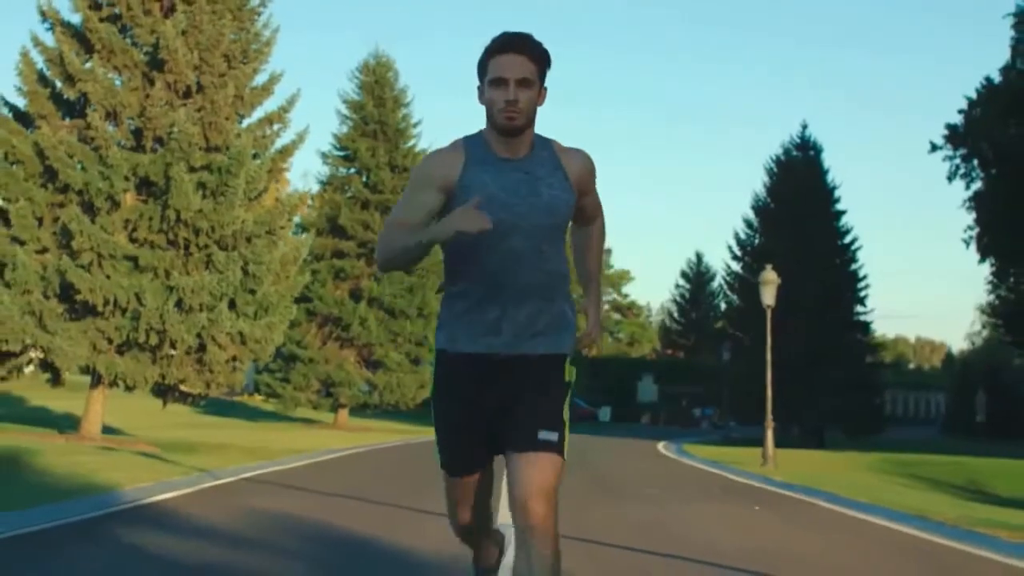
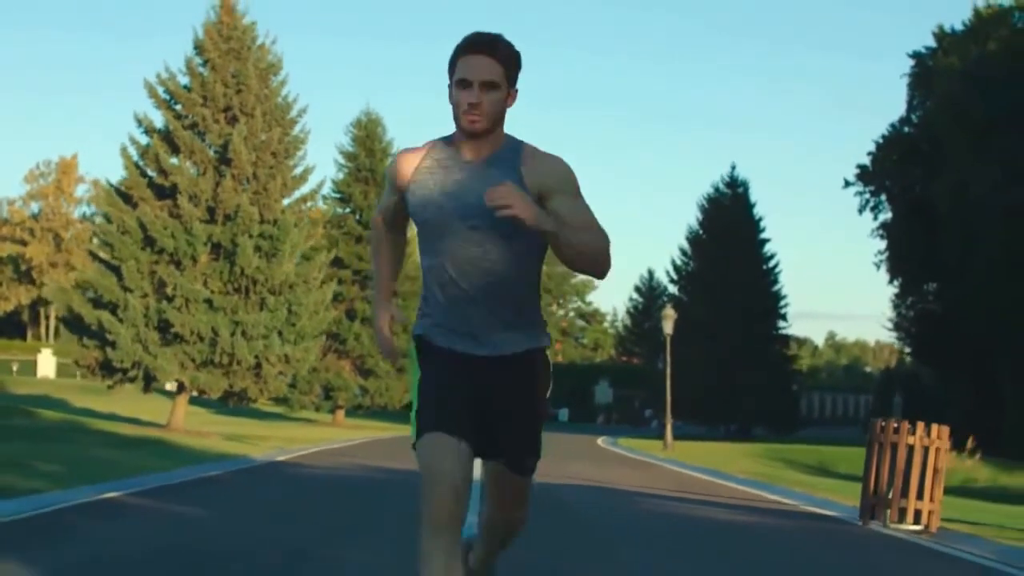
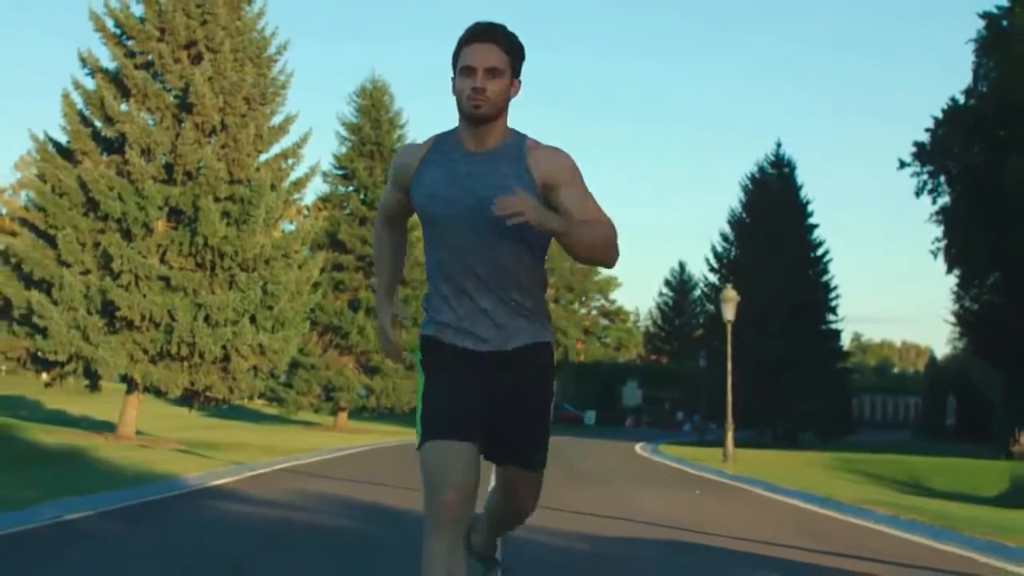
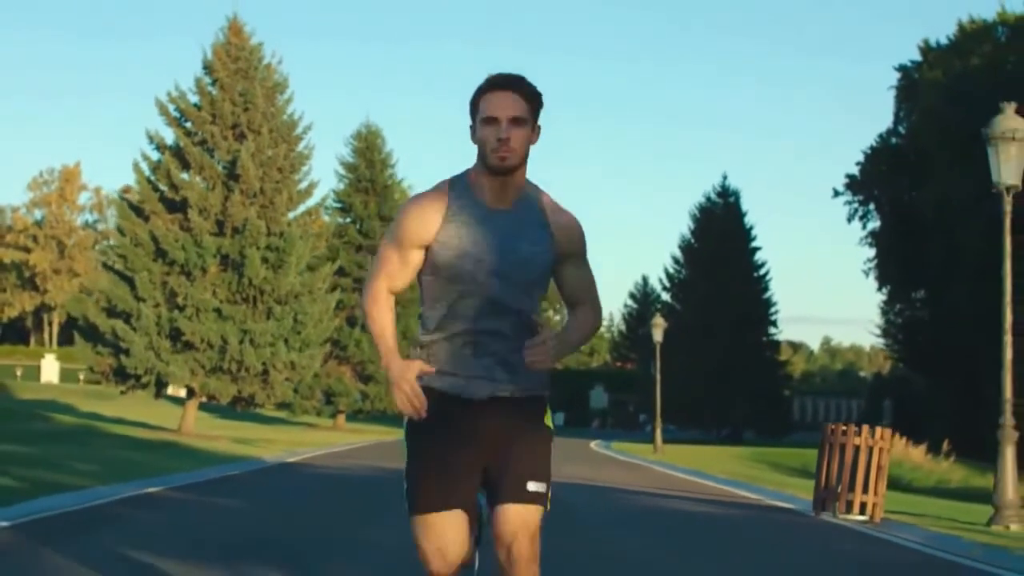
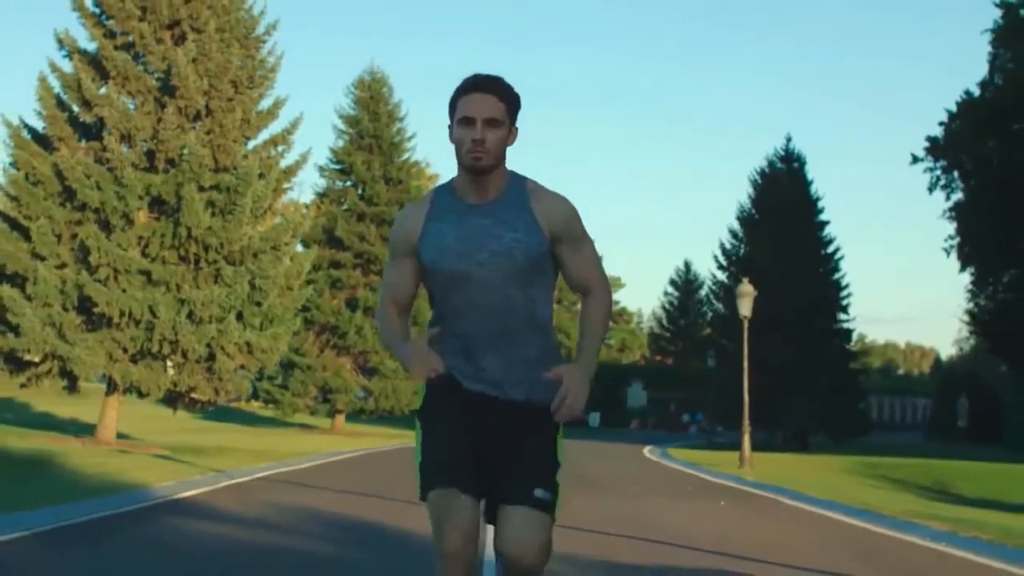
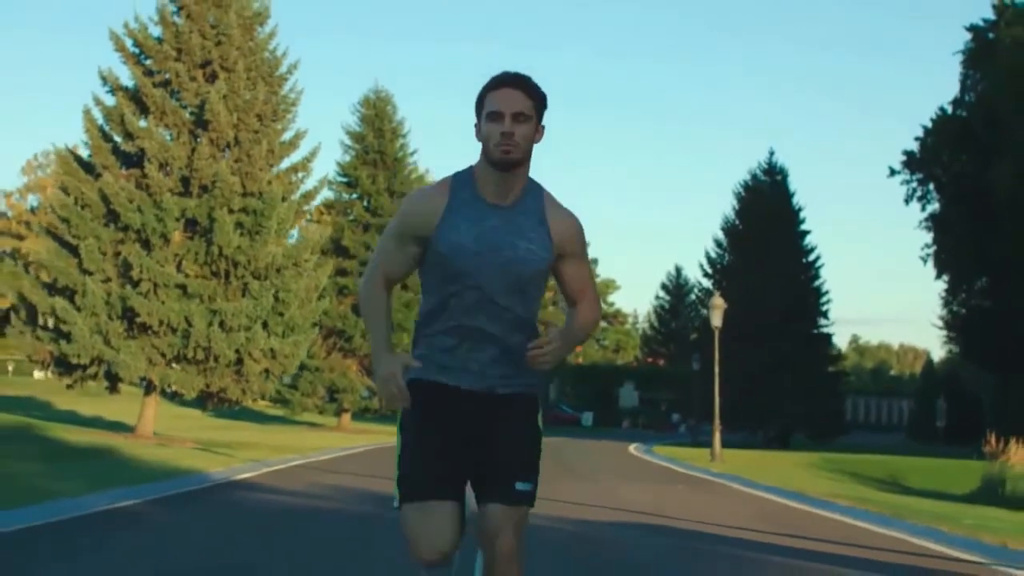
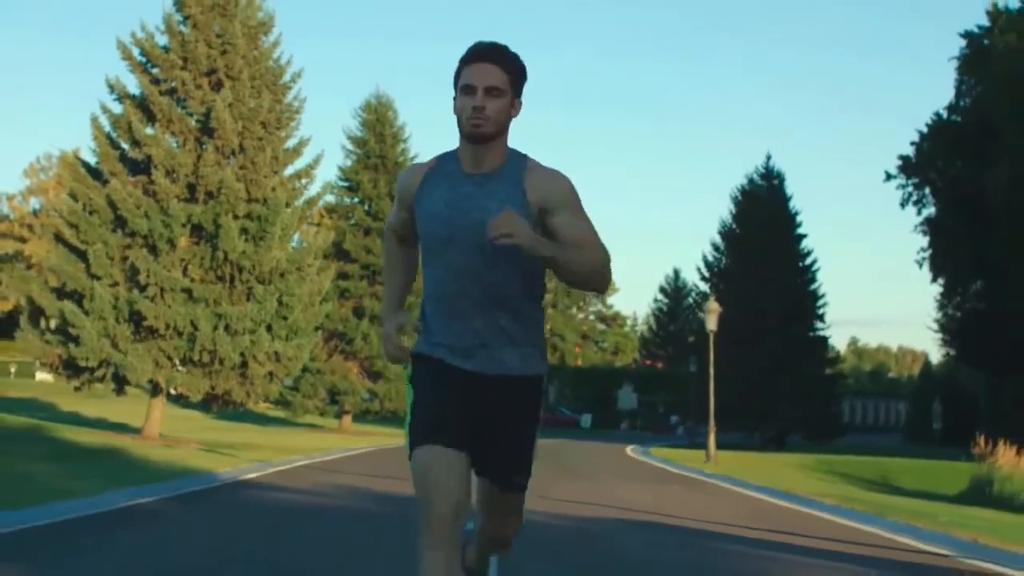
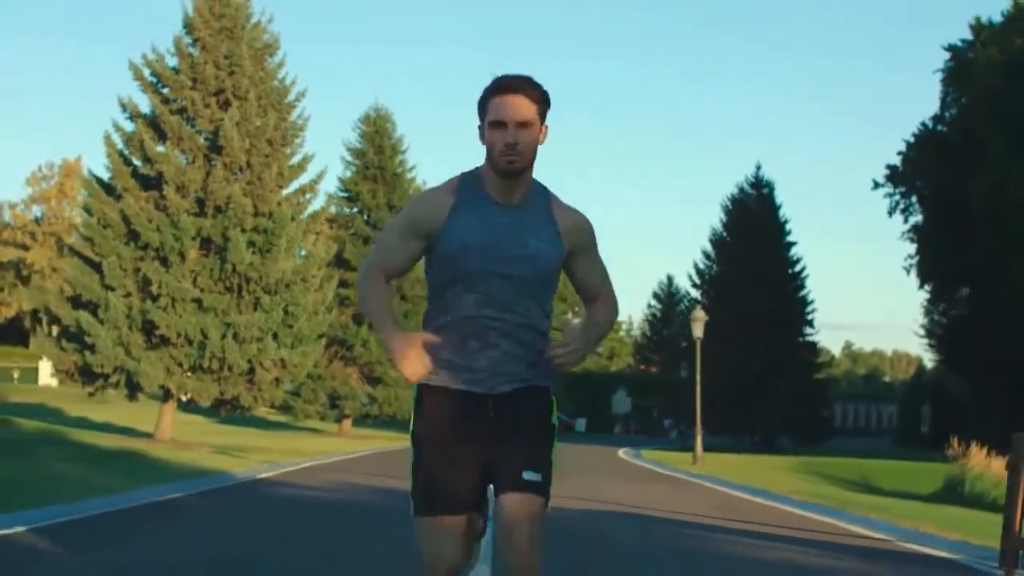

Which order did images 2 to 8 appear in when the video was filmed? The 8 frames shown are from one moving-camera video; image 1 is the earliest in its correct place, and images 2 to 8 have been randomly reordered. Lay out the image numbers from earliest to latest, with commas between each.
5, 3, 6, 7, 8, 2, 4
